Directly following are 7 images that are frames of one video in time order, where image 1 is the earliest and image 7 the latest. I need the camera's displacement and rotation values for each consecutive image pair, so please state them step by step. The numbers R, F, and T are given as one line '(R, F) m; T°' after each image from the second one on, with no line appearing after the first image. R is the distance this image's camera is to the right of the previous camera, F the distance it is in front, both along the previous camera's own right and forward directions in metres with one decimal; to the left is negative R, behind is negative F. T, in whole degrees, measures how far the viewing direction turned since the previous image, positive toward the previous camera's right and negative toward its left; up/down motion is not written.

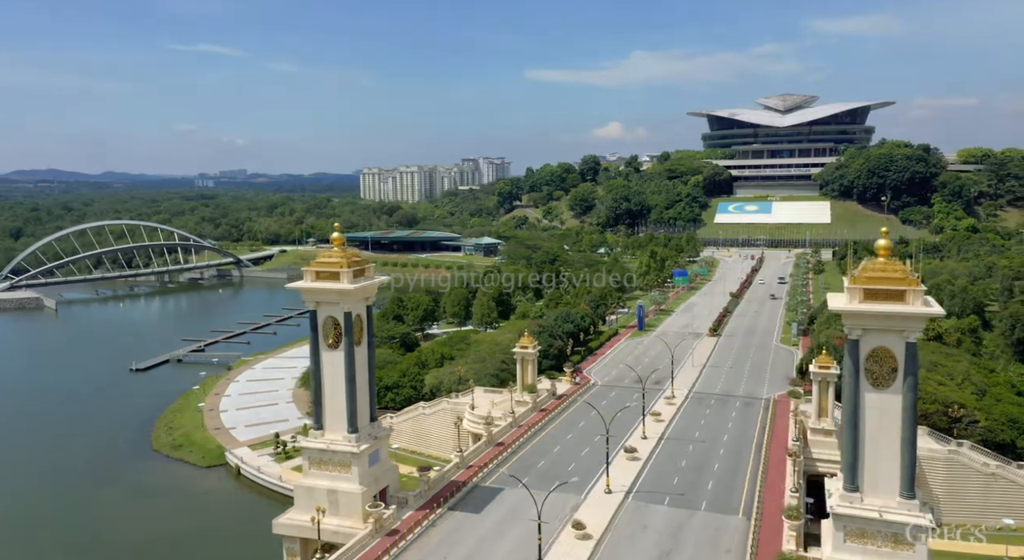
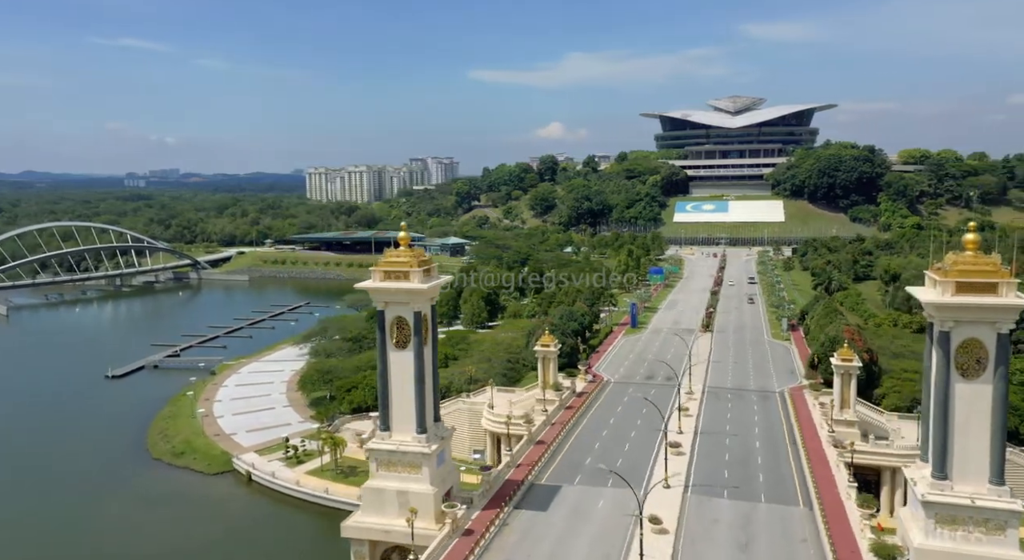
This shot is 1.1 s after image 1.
(-3.5, +0.1) m; +4°
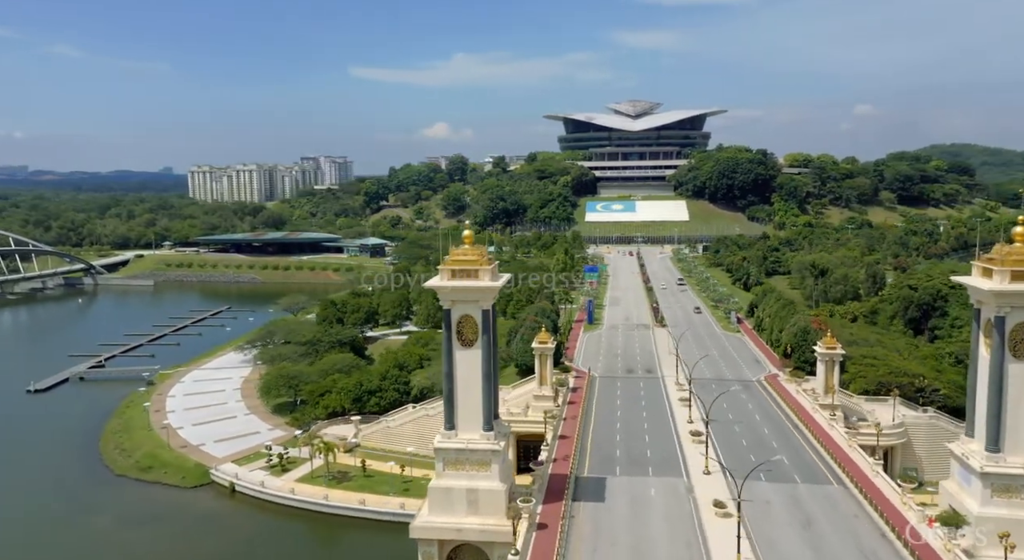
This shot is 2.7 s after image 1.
(-5.0, +0.1) m; +8°
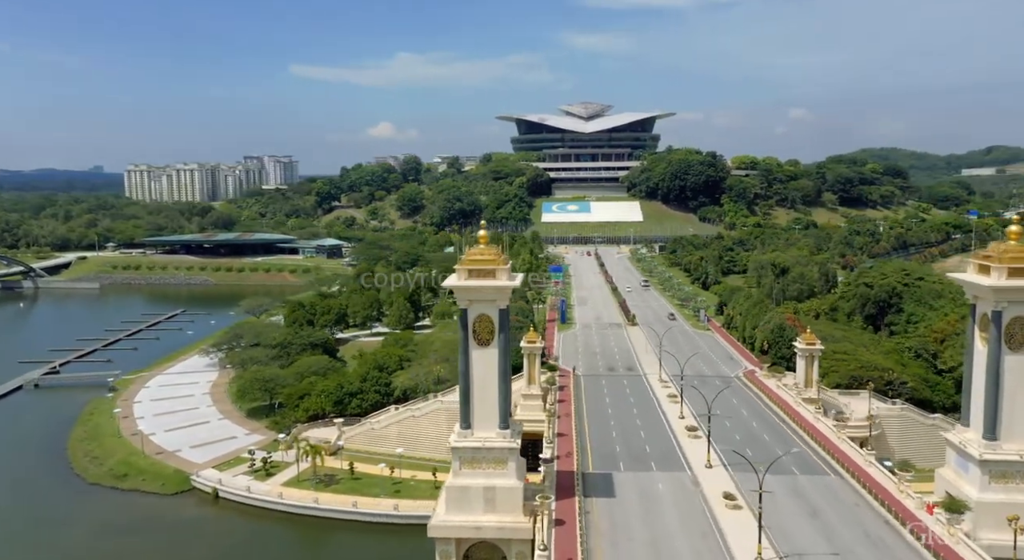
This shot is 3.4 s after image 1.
(-1.9, -0.1) m; +4°
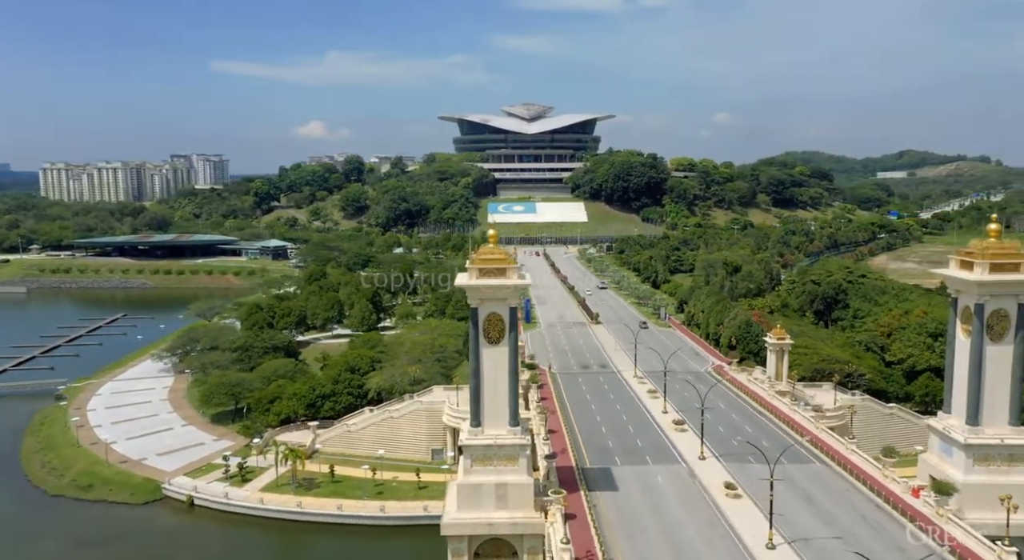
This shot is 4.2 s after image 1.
(-2.1, -0.1) m; +5°
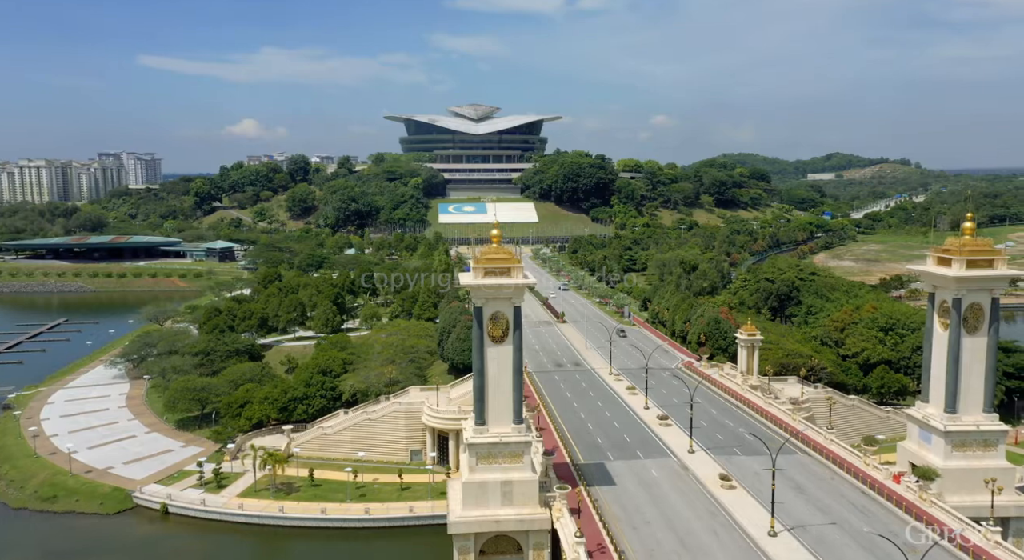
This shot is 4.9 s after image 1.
(-1.7, -0.1) m; +4°
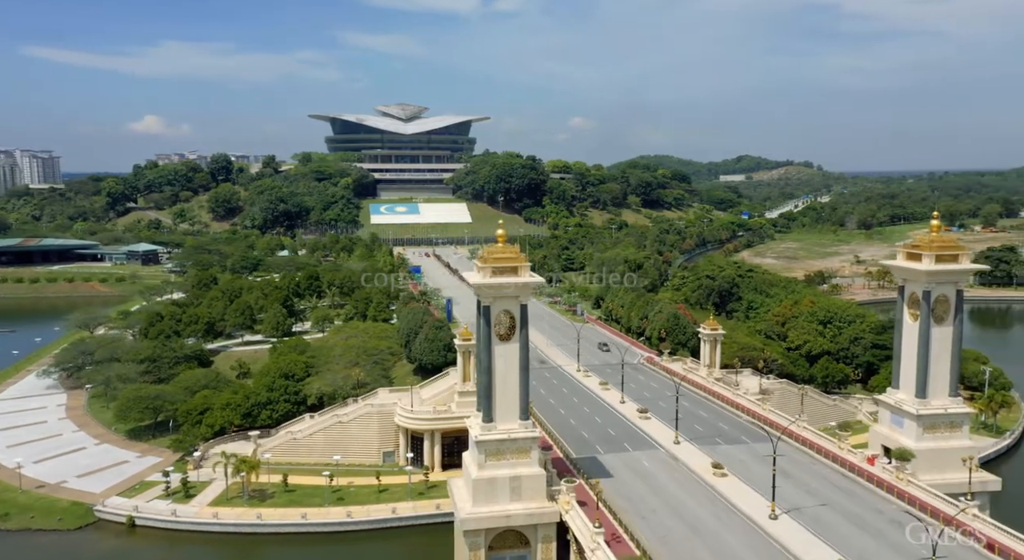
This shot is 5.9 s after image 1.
(-2.4, -0.2) m; +6°
